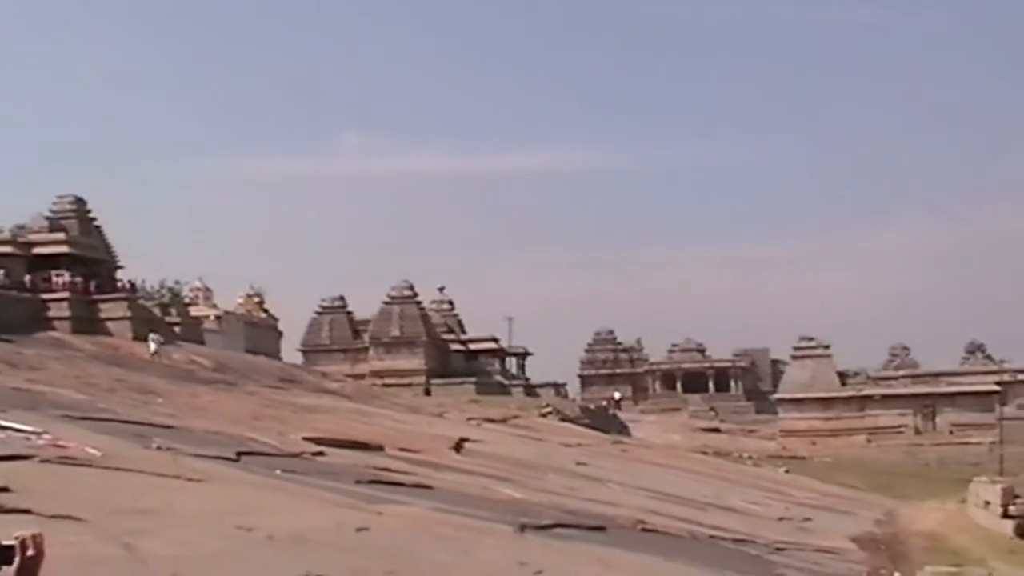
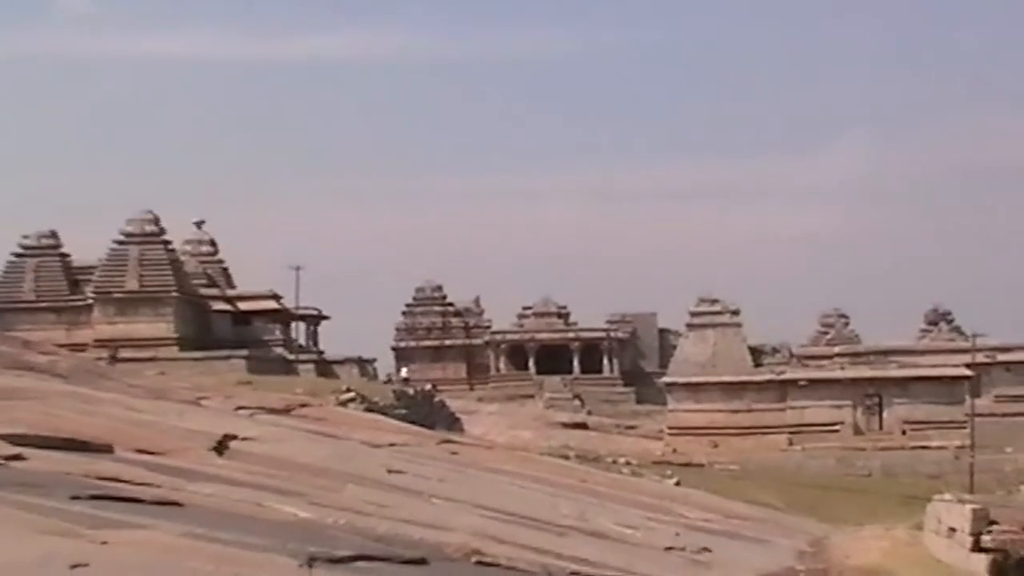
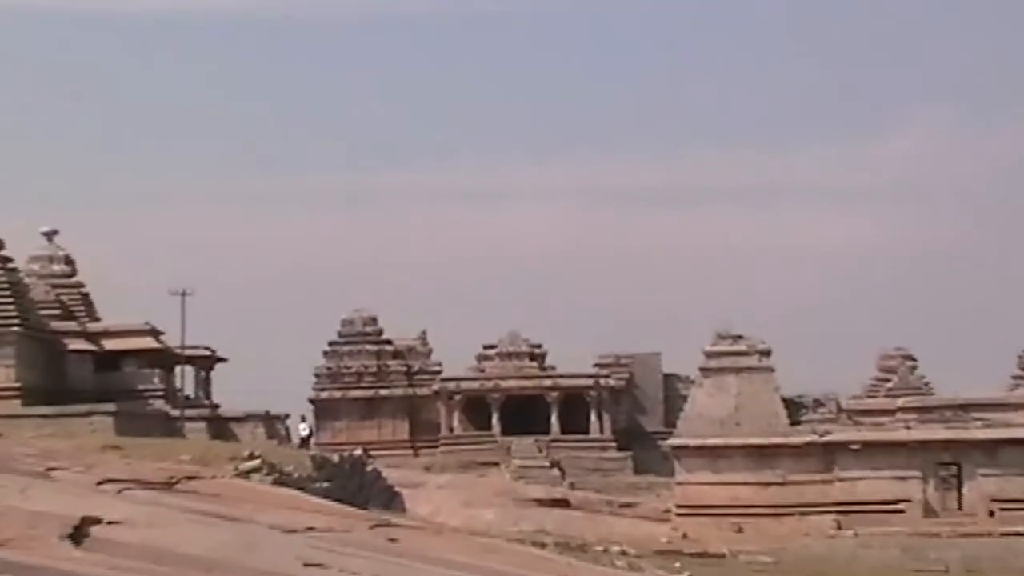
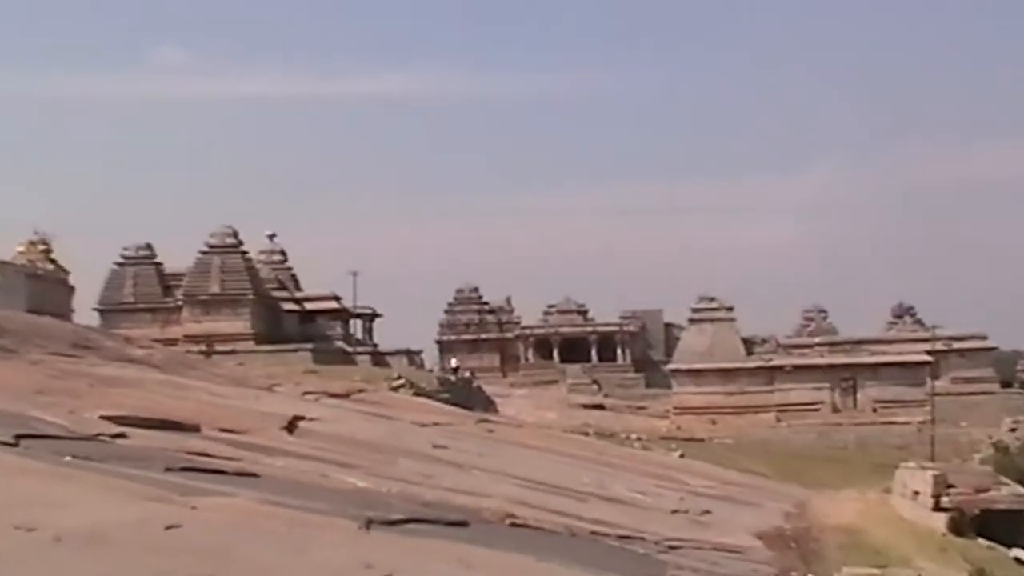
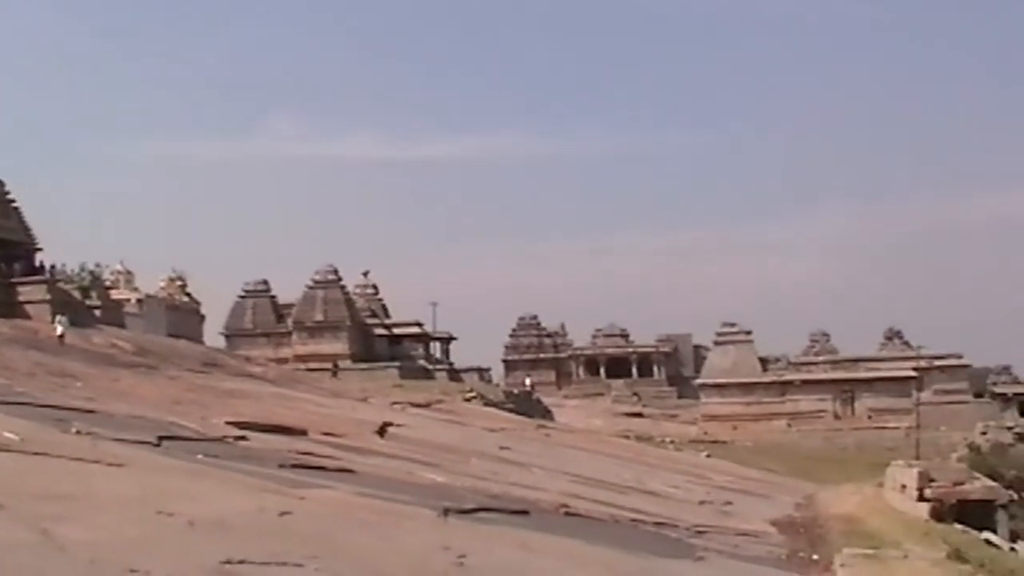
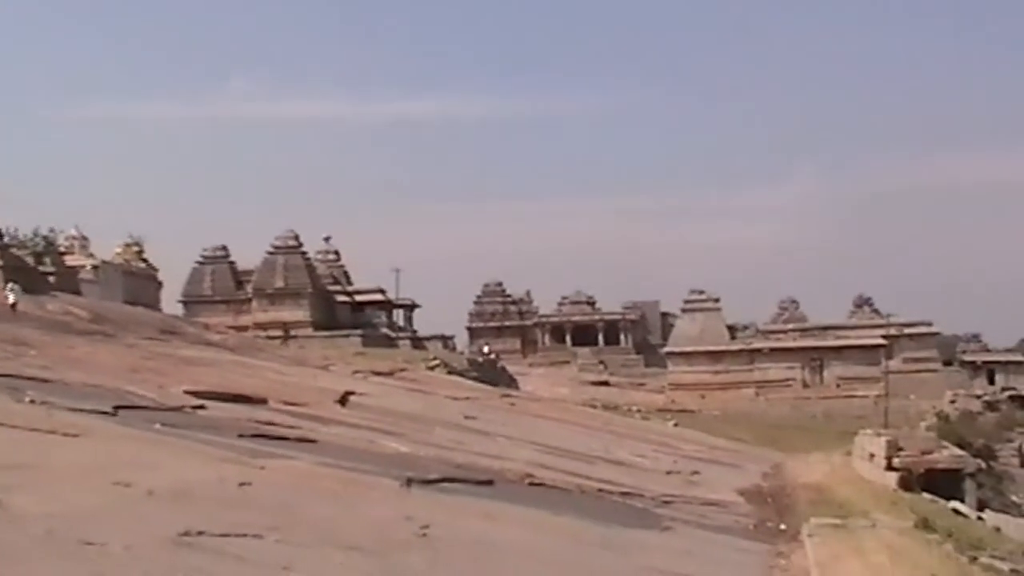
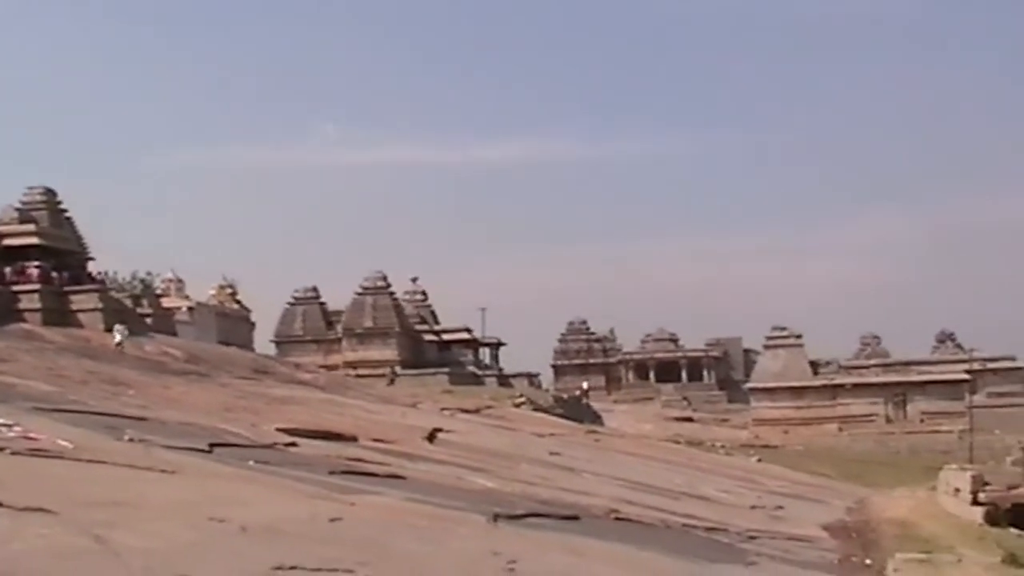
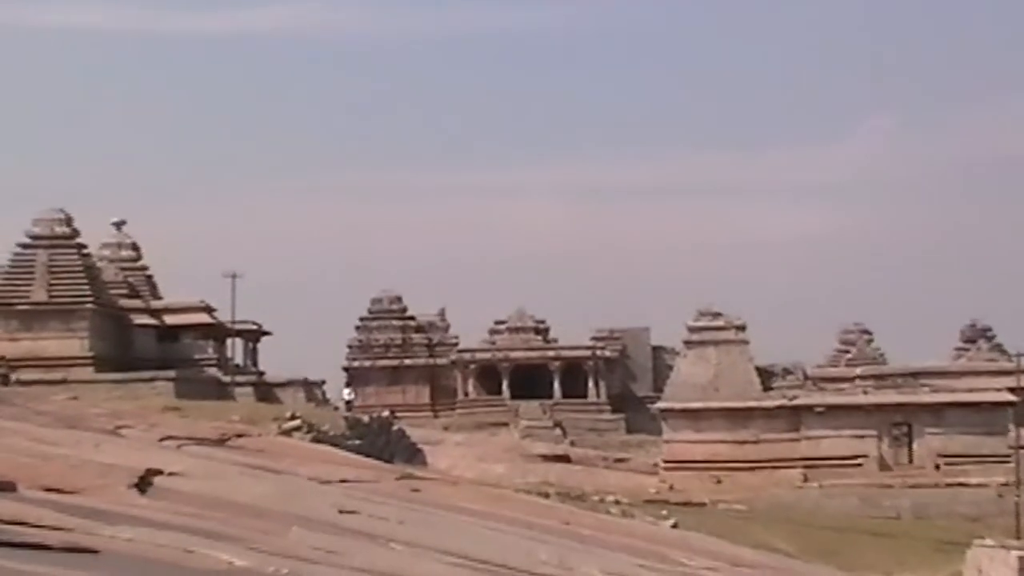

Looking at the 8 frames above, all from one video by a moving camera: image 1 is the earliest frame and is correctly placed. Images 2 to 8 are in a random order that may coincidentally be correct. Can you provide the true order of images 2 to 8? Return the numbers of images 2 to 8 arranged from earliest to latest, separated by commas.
7, 5, 6, 4, 2, 8, 3
